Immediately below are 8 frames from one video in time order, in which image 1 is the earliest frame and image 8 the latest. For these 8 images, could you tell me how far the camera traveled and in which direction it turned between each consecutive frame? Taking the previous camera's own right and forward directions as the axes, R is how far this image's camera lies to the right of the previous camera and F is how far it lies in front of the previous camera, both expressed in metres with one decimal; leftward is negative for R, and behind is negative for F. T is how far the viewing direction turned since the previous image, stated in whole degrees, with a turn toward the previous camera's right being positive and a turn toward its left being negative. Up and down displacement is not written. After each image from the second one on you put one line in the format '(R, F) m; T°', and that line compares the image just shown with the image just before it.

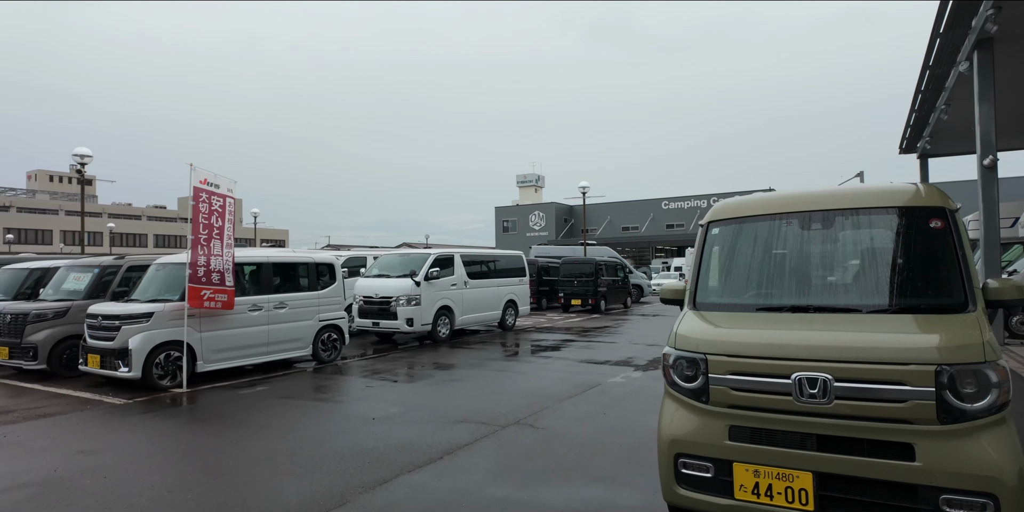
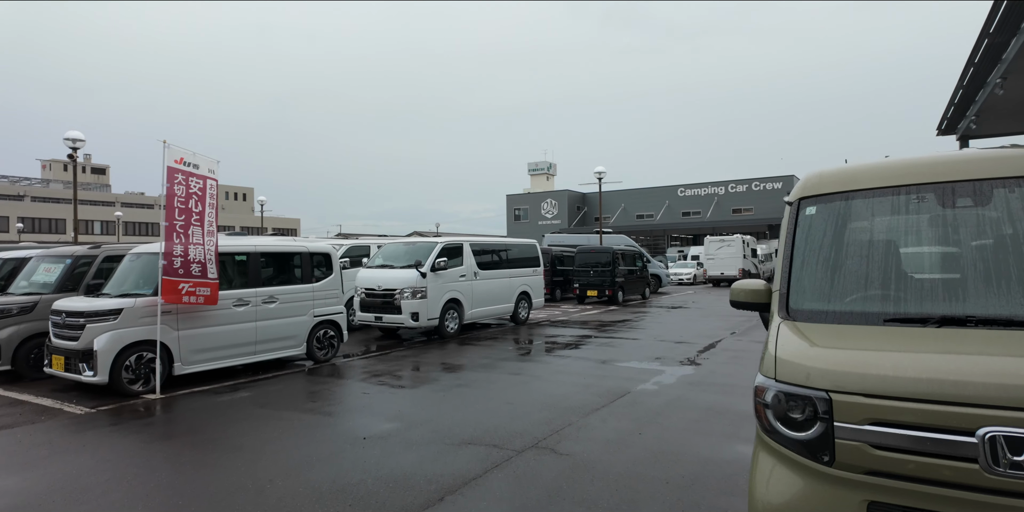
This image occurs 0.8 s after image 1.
(-0.1, +1.0) m; -1°
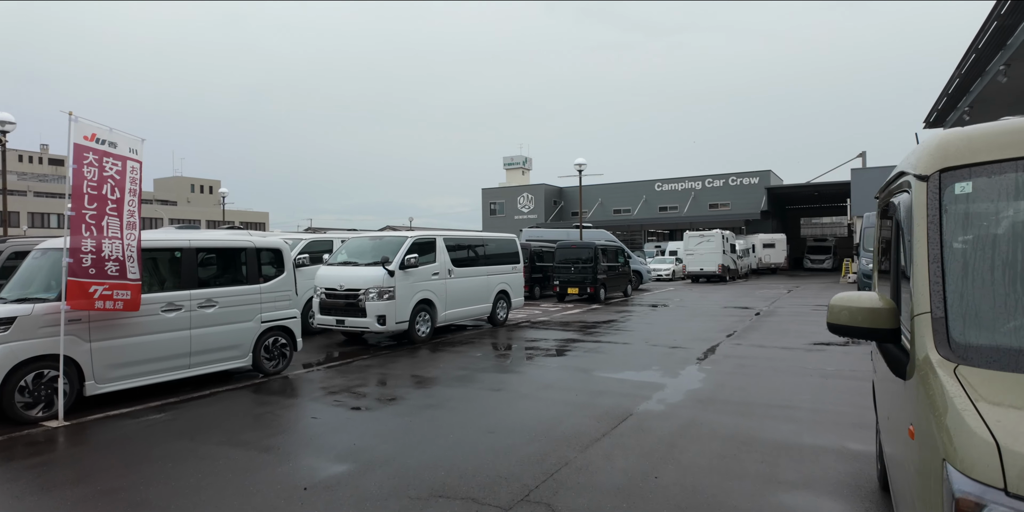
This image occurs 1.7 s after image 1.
(-0.1, +1.0) m; +2°
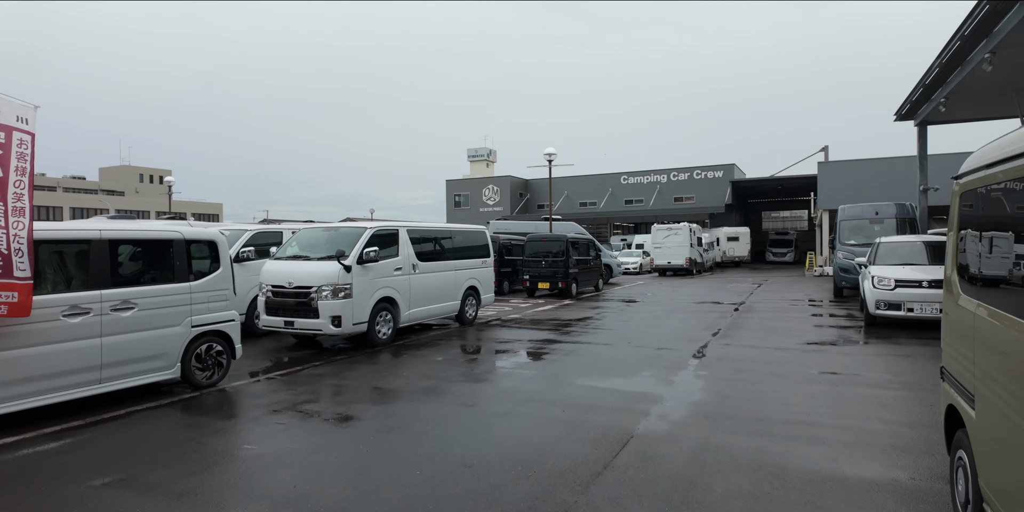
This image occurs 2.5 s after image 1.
(-0.1, +0.9) m; +4°
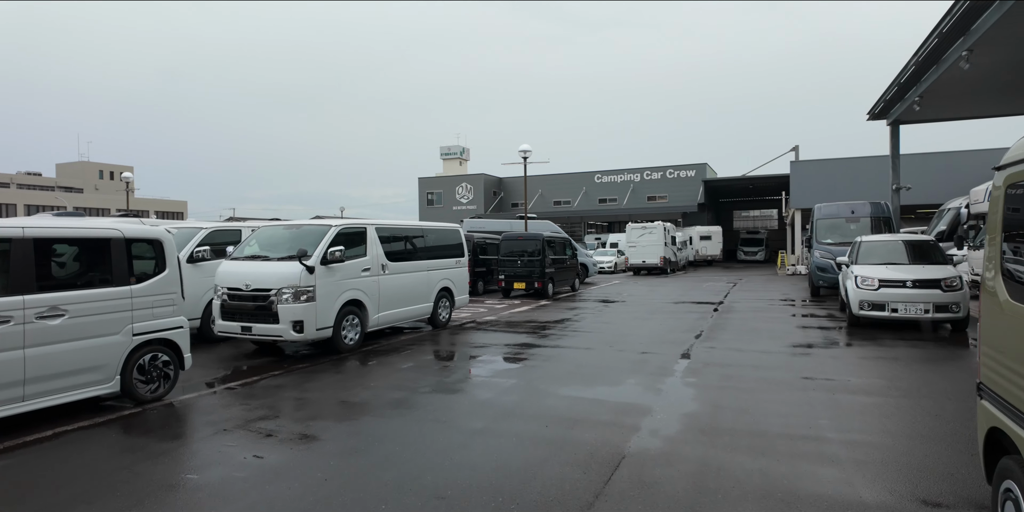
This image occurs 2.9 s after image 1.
(0.0, +0.5) m; +3°
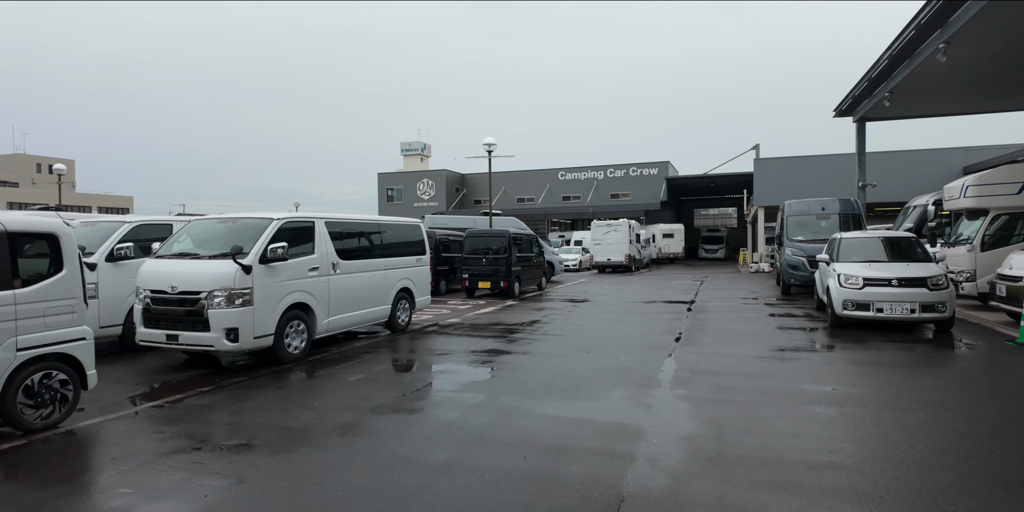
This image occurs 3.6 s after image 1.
(-0.1, +0.8) m; +4°
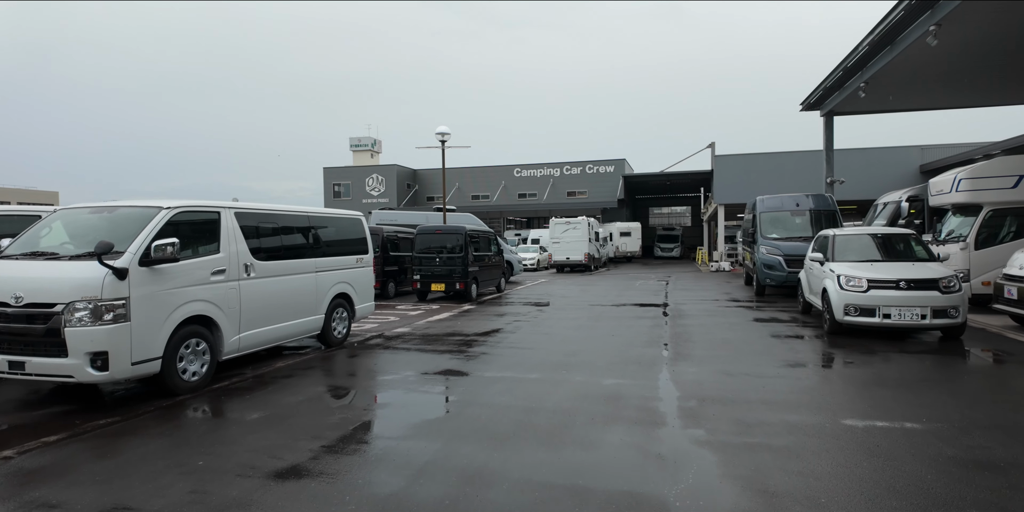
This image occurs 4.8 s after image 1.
(-0.1, +1.4) m; +5°
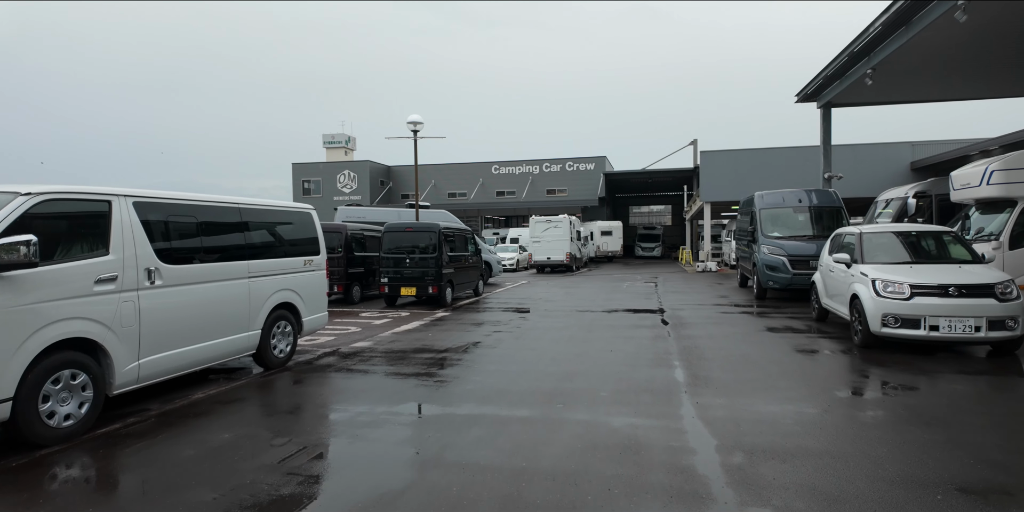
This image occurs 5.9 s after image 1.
(0.0, +1.4) m; +2°
